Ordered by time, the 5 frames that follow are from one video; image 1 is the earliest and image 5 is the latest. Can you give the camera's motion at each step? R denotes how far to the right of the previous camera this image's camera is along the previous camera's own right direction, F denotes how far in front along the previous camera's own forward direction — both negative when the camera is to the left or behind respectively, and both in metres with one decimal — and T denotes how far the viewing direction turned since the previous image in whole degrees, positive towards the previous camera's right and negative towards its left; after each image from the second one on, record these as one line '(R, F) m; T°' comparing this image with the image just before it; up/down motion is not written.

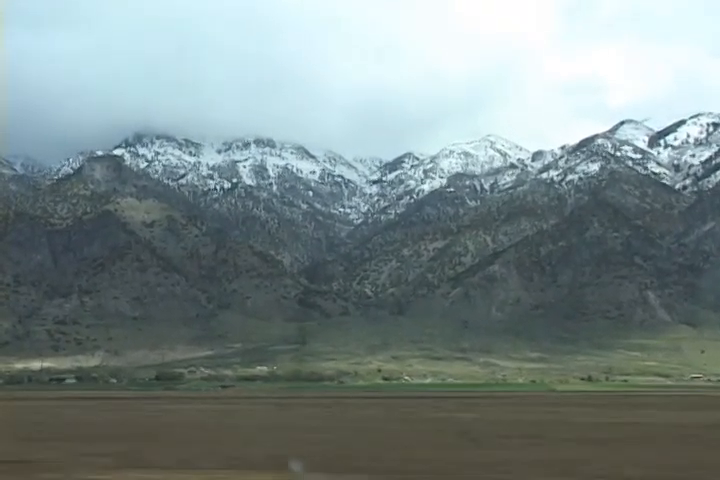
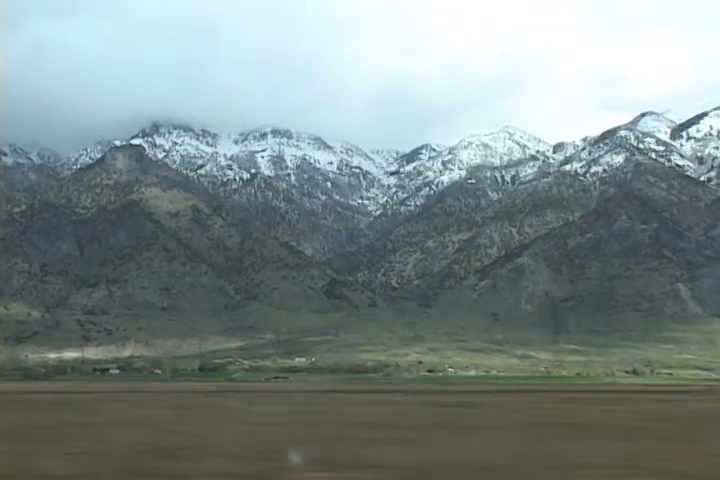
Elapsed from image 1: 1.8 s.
(-18.6, -0.7) m; +3°
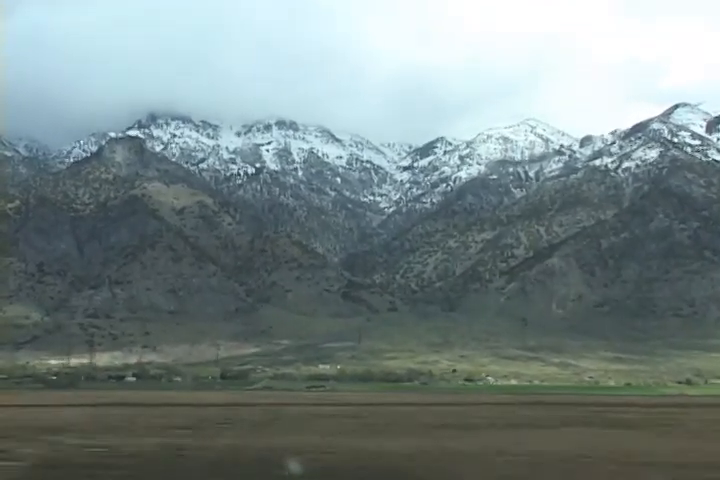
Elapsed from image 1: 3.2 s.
(-15.5, +16.7) m; +3°
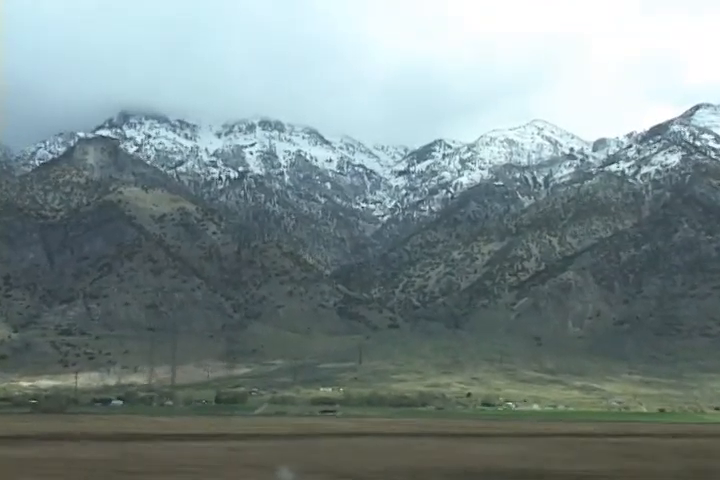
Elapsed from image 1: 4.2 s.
(-10.8, +21.4) m; +3°
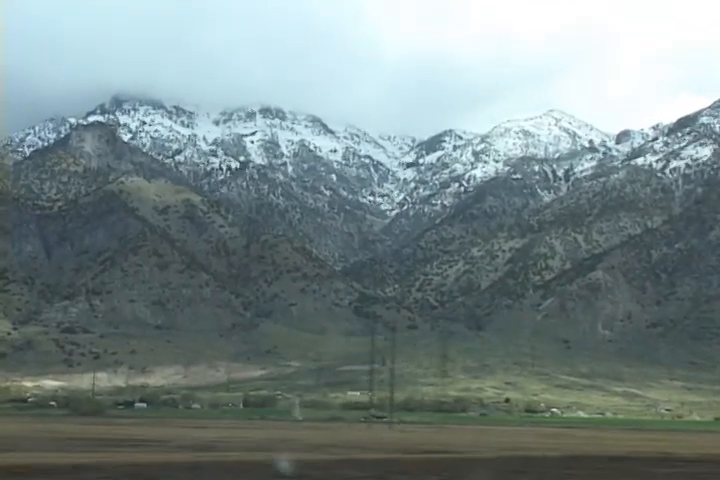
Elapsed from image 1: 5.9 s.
(-17.2, +14.0) m; +4°
